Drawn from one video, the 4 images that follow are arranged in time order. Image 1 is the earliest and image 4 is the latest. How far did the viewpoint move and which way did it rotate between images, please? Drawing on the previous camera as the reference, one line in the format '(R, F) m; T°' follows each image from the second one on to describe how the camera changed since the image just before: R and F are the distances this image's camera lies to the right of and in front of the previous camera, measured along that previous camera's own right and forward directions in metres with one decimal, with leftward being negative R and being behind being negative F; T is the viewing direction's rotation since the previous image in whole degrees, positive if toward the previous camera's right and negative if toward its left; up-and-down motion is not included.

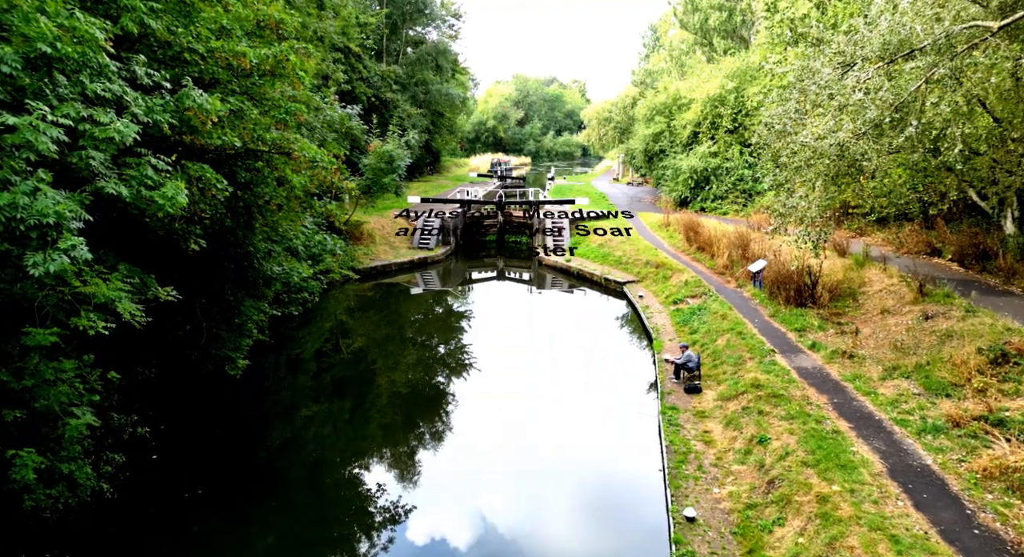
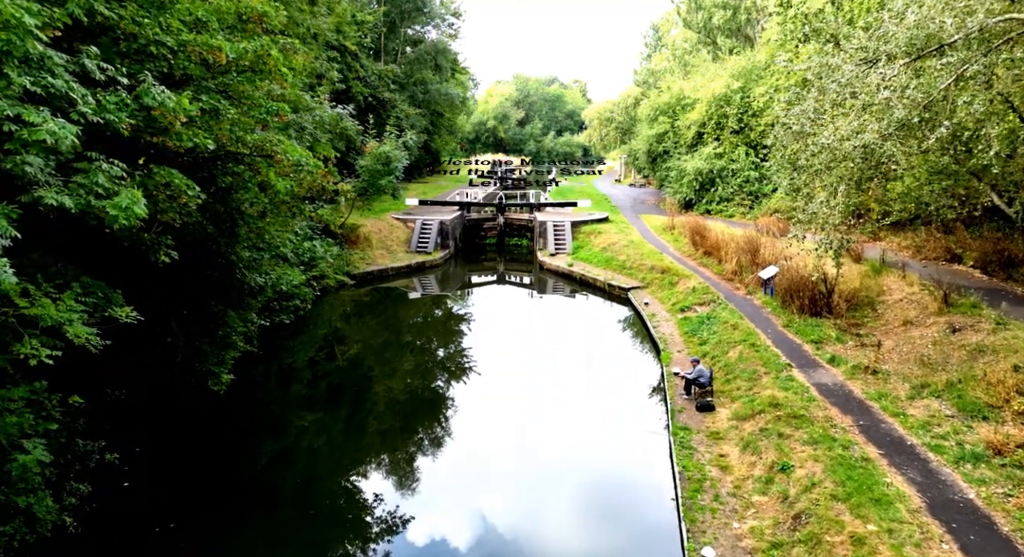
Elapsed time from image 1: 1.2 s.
(0.0, +0.7) m; 0°
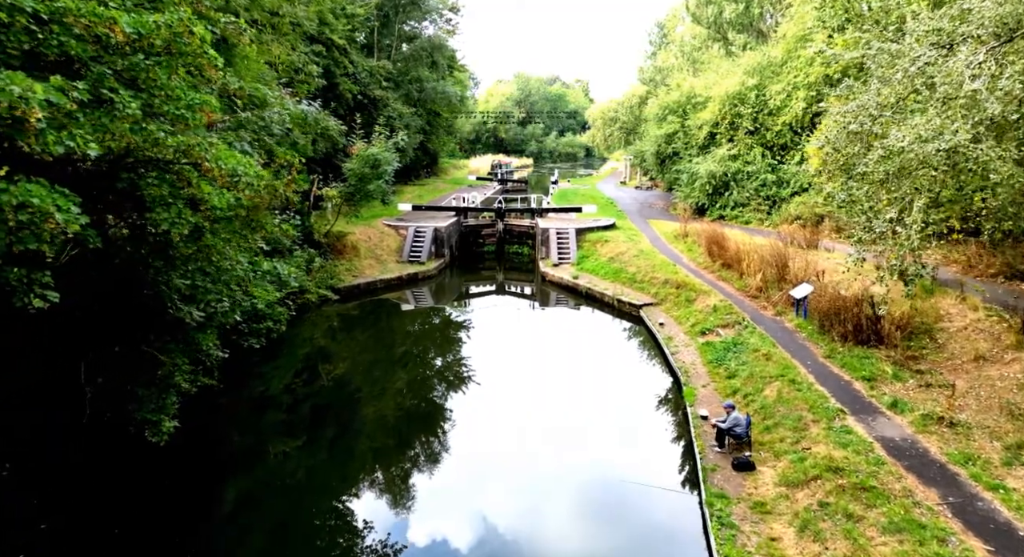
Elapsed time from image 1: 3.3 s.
(0.0, +1.8) m; 0°
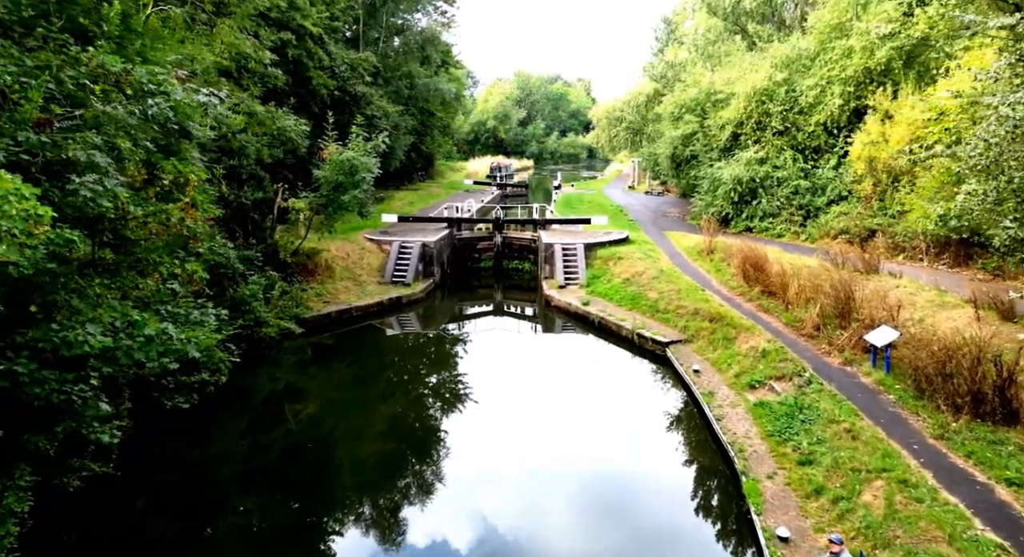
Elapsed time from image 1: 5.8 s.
(0.0, +3.1) m; 0°
